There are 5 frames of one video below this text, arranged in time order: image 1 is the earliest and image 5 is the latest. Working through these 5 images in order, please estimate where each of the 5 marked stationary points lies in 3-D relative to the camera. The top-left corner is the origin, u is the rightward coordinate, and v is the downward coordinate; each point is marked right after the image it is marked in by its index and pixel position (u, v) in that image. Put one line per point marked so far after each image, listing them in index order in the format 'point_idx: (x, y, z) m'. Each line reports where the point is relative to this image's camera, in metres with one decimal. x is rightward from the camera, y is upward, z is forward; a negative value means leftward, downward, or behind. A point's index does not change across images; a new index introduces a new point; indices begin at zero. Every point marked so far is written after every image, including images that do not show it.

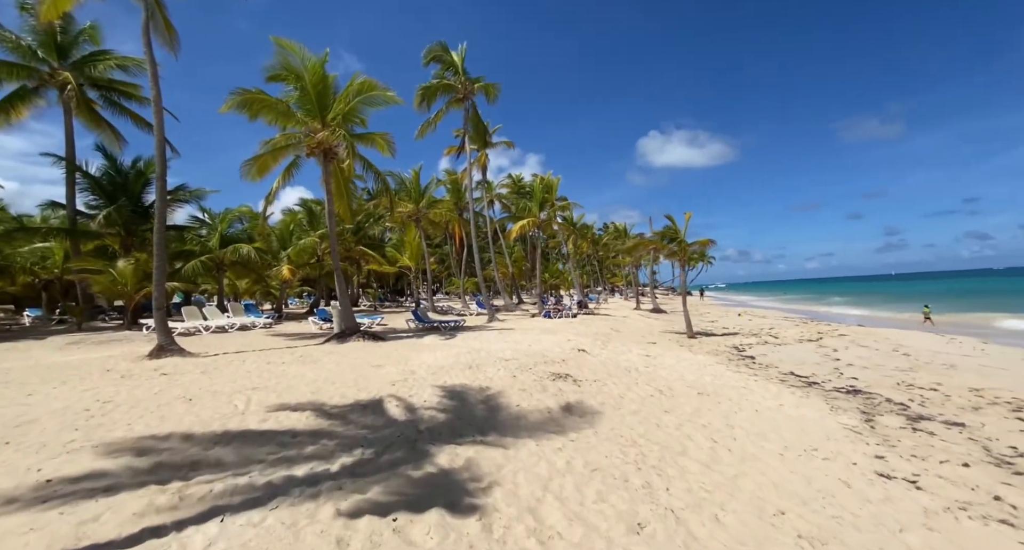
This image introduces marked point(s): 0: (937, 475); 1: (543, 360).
0: (+4.0, -1.9, +3.8) m
1: (+0.7, -1.9, +8.8) m
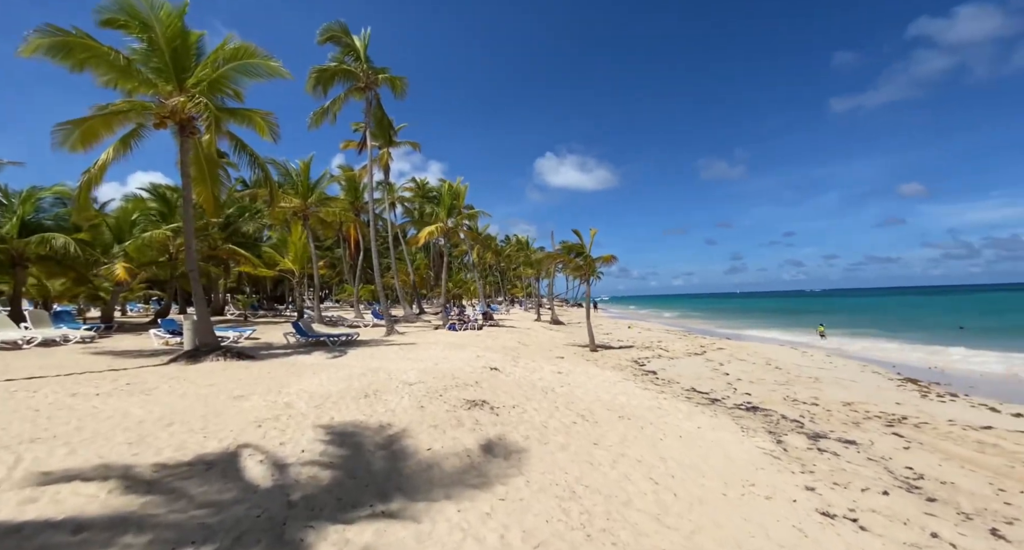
0: (+3.3, -2.1, +3.7) m
1: (-1.2, -2.1, +7.8) m
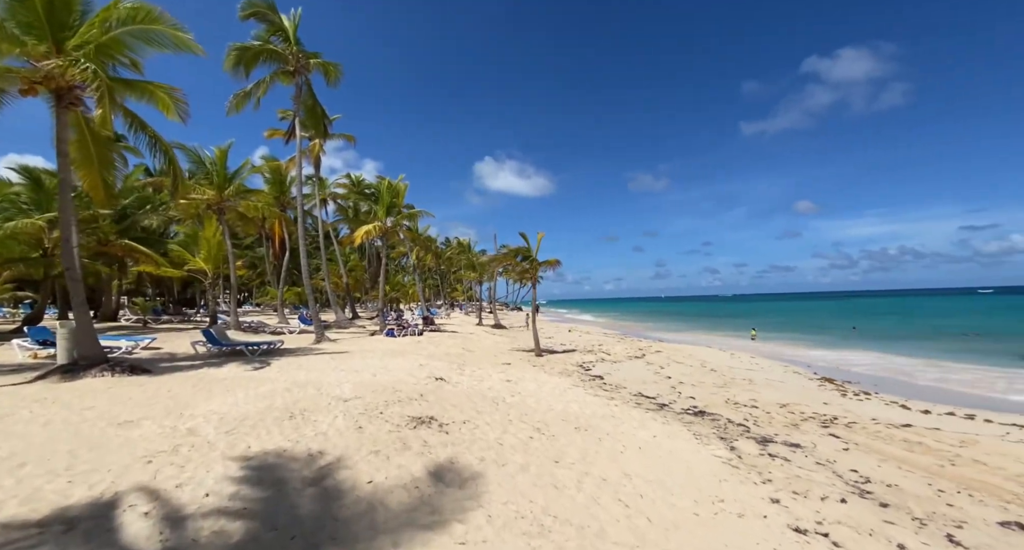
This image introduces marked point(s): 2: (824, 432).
0: (+3.0, -2.2, +3.7) m
1: (-2.1, -2.2, +7.0) m
2: (+4.8, -2.4, +6.2) m
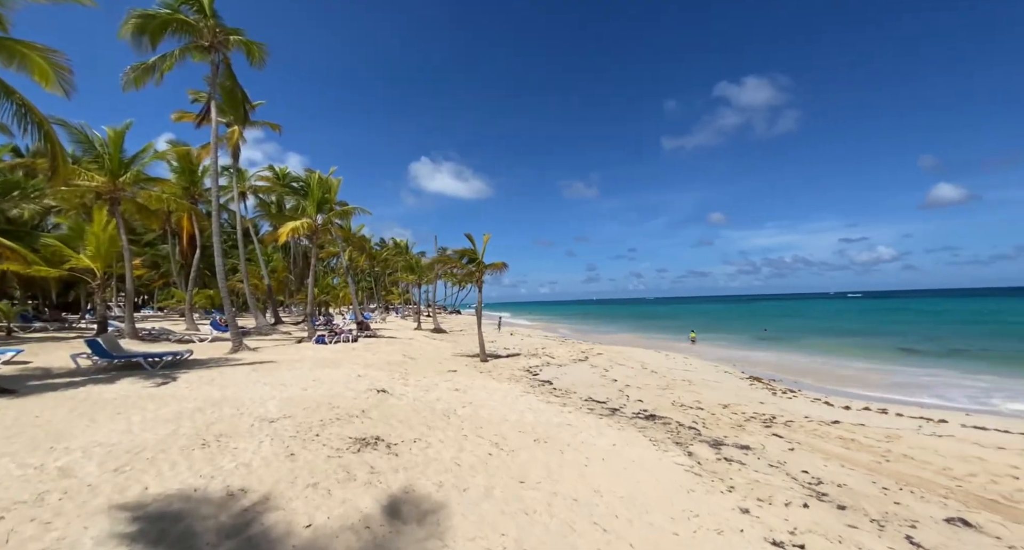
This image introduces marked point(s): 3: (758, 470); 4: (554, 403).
0: (+2.7, -2.3, +3.7) m
1: (-2.8, -2.2, +6.2) m
2: (+4.1, -2.5, +6.5) m
3: (+3.1, -2.4, +5.1) m
4: (+0.9, -2.8, +8.7) m
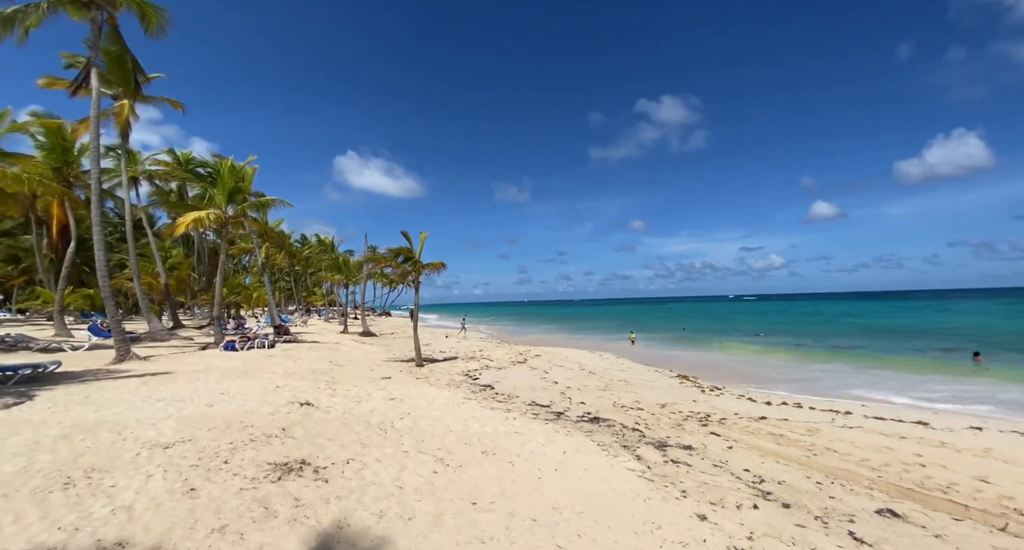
0: (+2.3, -2.3, +3.7) m
1: (-3.6, -2.2, +5.3) m
2: (+3.3, -2.6, +6.8) m
3: (+2.4, -2.5, +5.2) m
4: (-0.3, -2.8, +8.4) m
